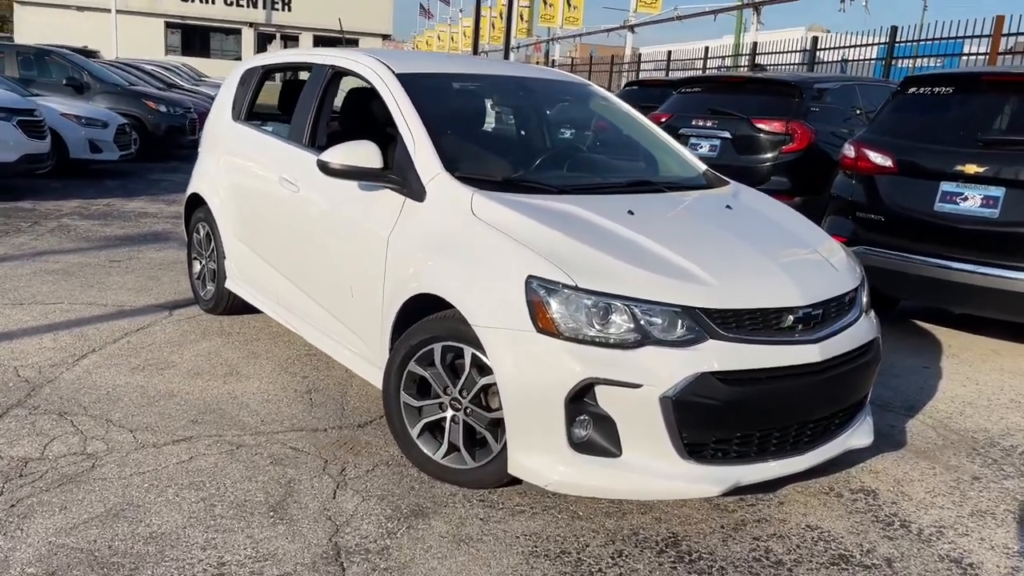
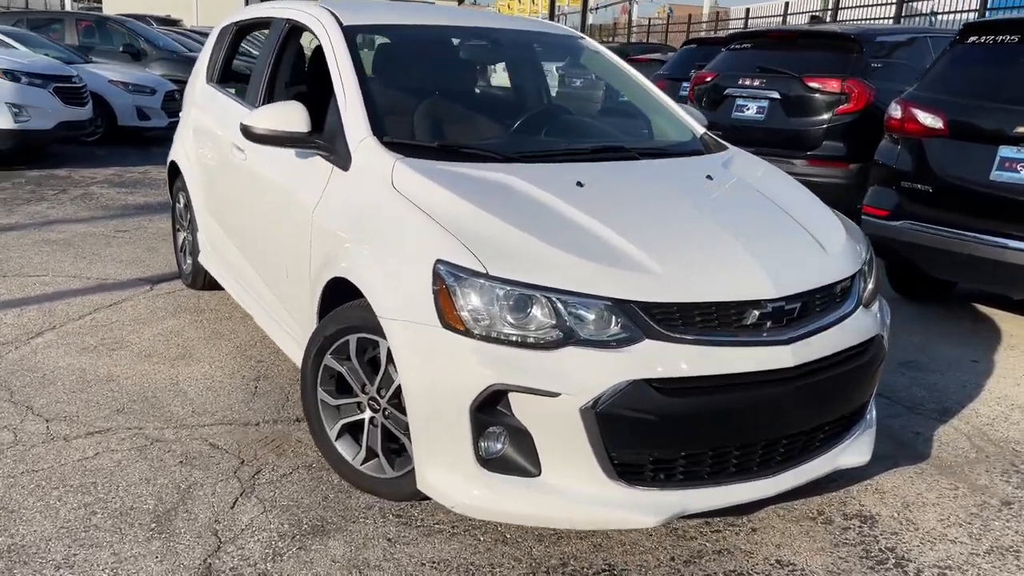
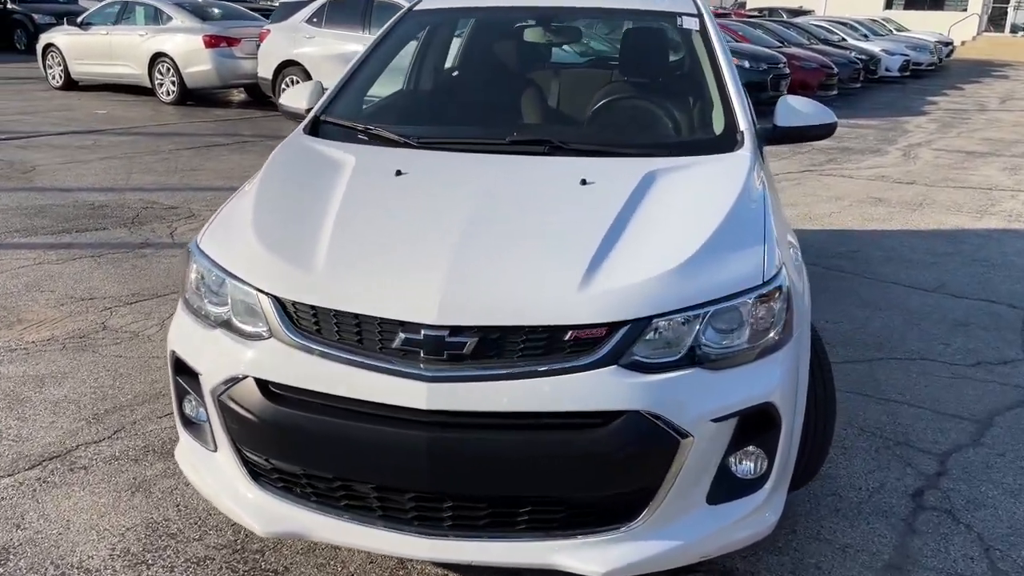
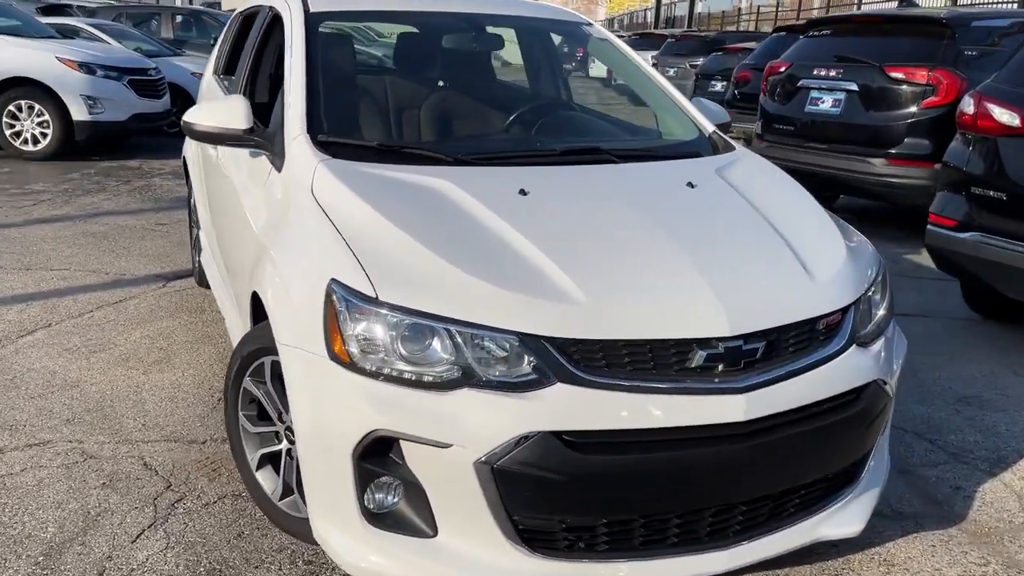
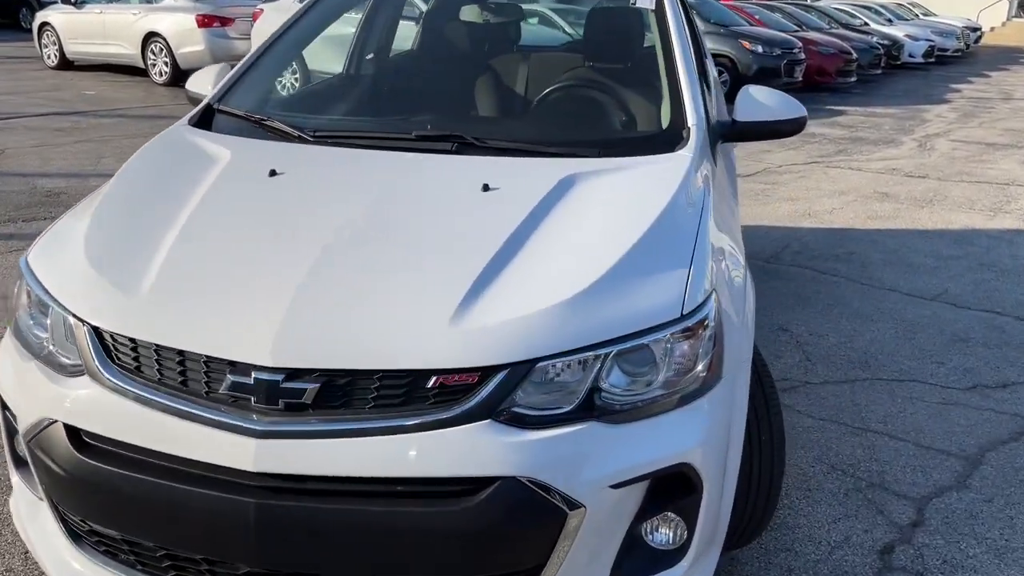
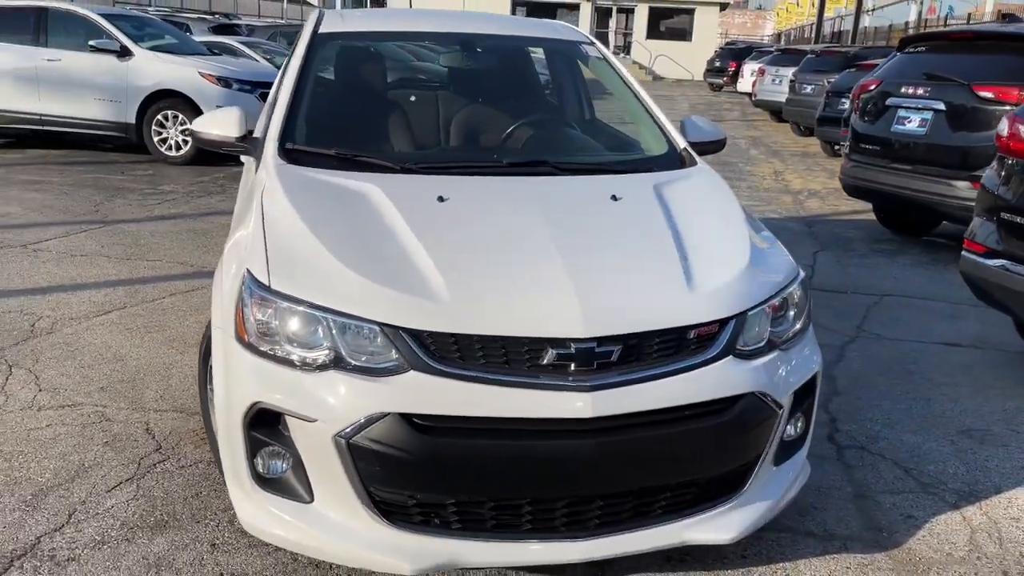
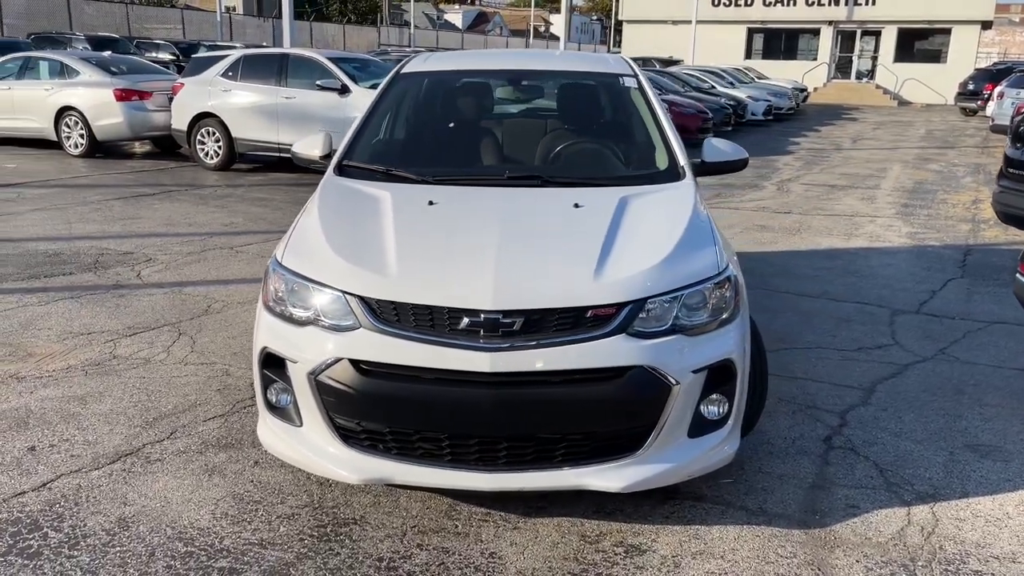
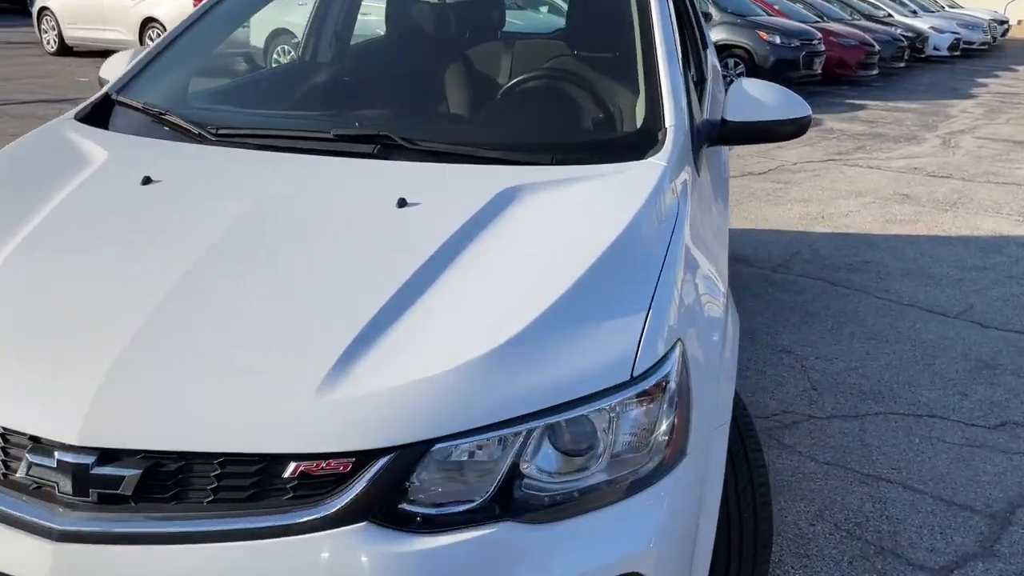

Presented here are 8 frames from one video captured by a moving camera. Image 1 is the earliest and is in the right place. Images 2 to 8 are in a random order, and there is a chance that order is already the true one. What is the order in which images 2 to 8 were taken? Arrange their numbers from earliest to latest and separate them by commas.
2, 4, 6, 7, 3, 5, 8
